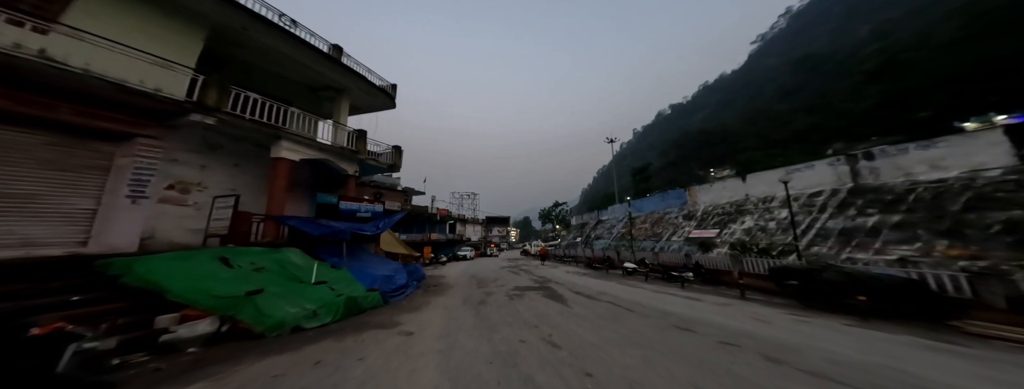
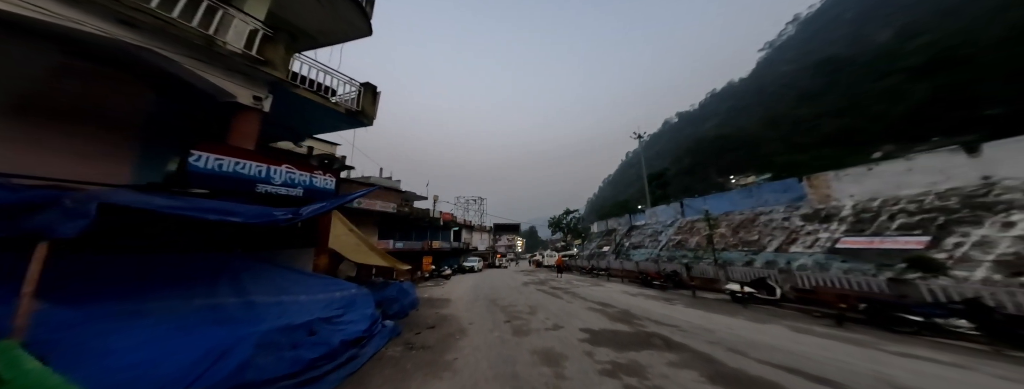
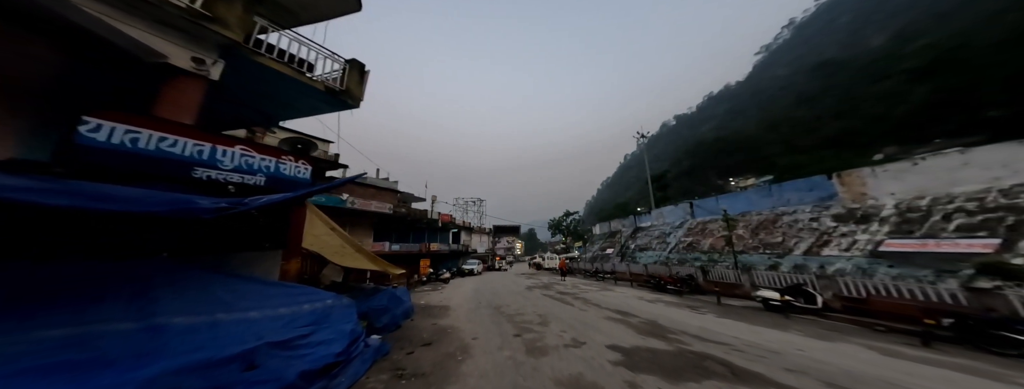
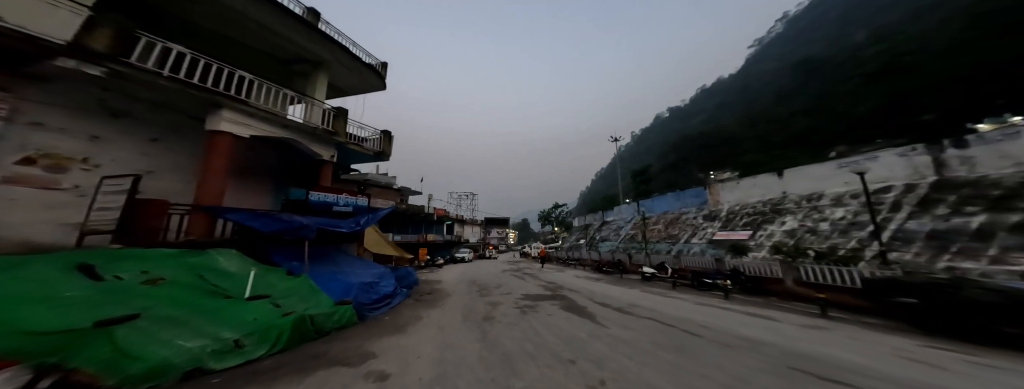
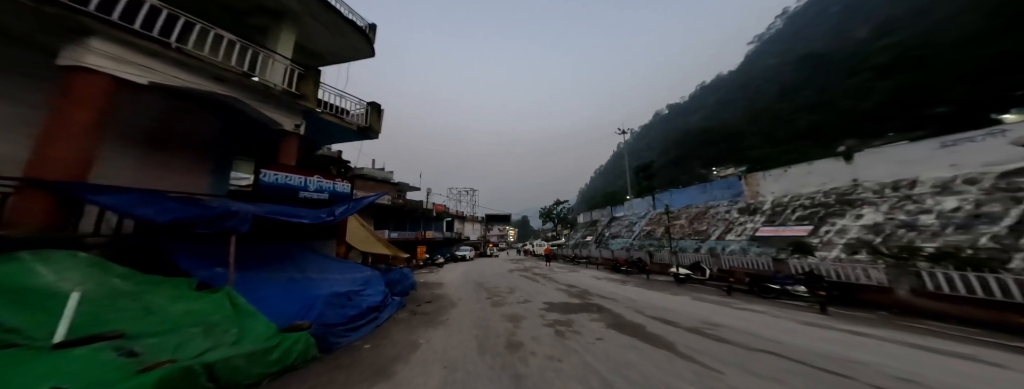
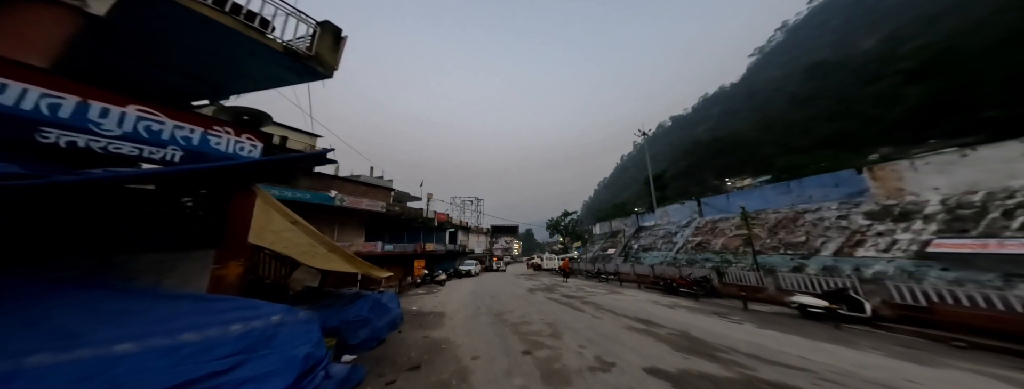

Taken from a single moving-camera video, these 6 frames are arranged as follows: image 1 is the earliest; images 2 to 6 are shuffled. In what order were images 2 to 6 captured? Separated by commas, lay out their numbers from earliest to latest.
4, 5, 2, 3, 6
